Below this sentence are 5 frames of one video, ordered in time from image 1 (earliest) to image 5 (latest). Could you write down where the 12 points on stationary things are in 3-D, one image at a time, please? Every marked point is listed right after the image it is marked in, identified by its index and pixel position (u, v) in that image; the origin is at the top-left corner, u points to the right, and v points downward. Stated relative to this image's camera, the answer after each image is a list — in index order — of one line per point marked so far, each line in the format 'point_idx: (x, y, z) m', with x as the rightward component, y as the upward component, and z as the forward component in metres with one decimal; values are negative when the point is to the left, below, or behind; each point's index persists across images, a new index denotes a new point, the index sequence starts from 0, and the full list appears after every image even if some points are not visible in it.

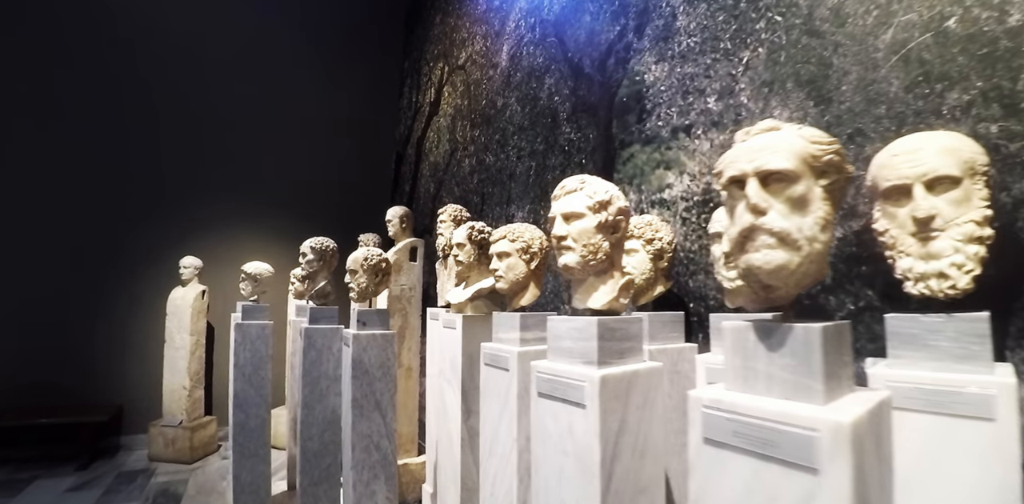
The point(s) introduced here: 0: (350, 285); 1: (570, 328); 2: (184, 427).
0: (-1.1, -0.2, +3.3) m
1: (+0.2, -0.3, +1.6) m
2: (-3.7, -2.0, +5.5) m
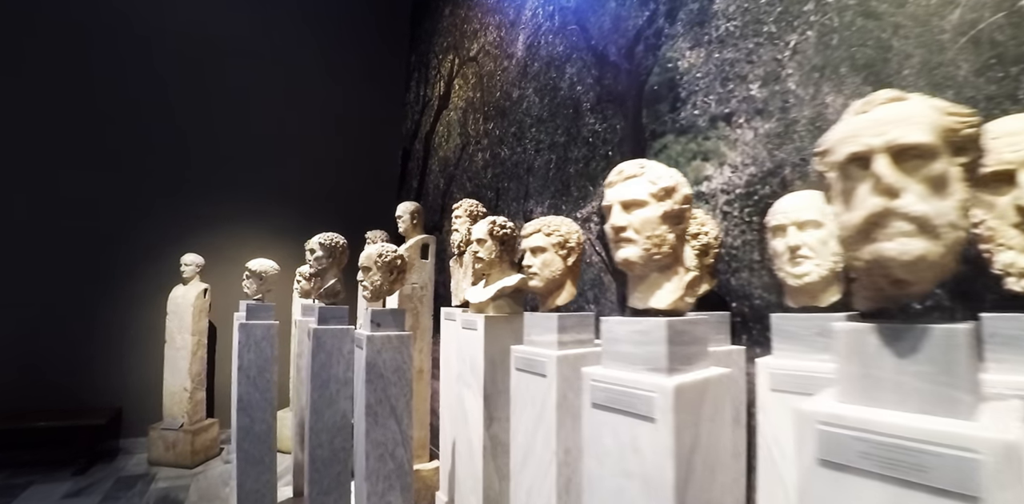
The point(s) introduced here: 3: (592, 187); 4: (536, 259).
0: (-1.0, -0.2, +3.1) m
1: (+0.4, -0.2, +1.4) m
2: (-3.6, -1.9, +5.2) m
3: (+0.6, +0.5, +3.4) m
4: (+0.1, 0.0, +2.1) m
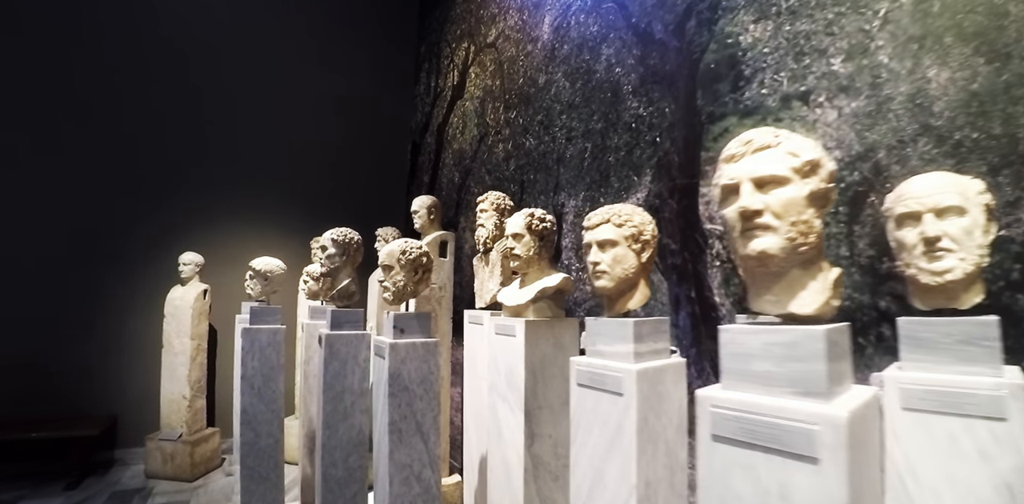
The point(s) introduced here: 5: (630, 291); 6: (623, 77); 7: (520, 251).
0: (-0.7, -0.2, +2.8) m
1: (+0.6, -0.2, +1.1) m
2: (-3.3, -1.9, +4.9) m
3: (+0.8, +0.5, +3.0) m
4: (+0.3, 0.0, +1.8) m
5: (+0.4, -0.1, +1.8) m
6: (+0.8, +1.2, +3.3) m
7: (0.0, 0.0, +2.7) m
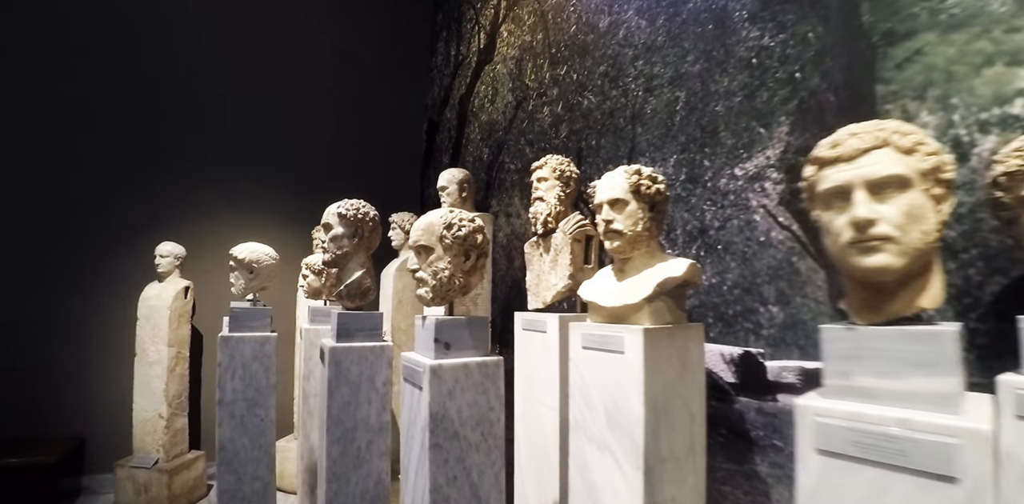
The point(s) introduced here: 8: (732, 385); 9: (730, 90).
0: (-0.4, -0.1, +1.9) m
1: (+1.0, -0.1, +0.3) m
2: (-3.0, -1.8, +4.0) m
3: (+1.2, +0.6, +2.2) m
4: (+0.7, +0.1, +1.0) m
5: (+0.8, 0.0, +1.0) m
6: (+1.1, +1.3, +2.5) m
7: (+0.4, +0.1, +1.8) m
8: (+1.0, -0.6, +2.3) m
9: (+1.1, +0.8, +2.4) m
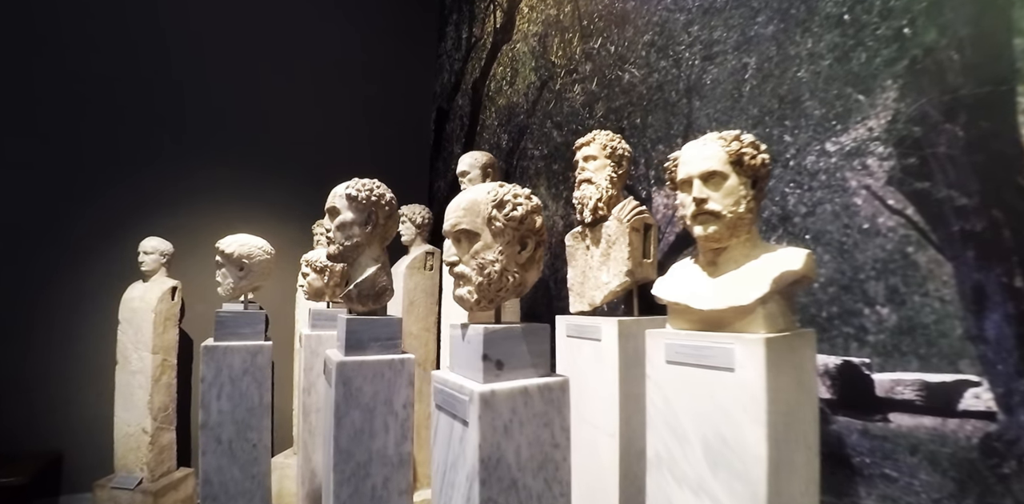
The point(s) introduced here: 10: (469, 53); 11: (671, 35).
0: (-0.2, -0.1, +1.6) m
1: (+1.2, -0.1, -0.1) m
2: (-2.8, -1.8, +3.6) m
3: (+1.4, +0.6, +1.9) m
4: (+0.9, +0.1, +0.6) m
5: (+1.0, 0.0, +0.6) m
6: (+1.3, +1.3, +2.1) m
7: (+0.6, +0.1, +1.5) m
8: (+1.2, -0.6, +1.9) m
9: (+1.3, +0.8, +2.0) m
10: (-0.5, +2.1, +5.0) m
11: (+0.9, +1.2, +2.7) m
